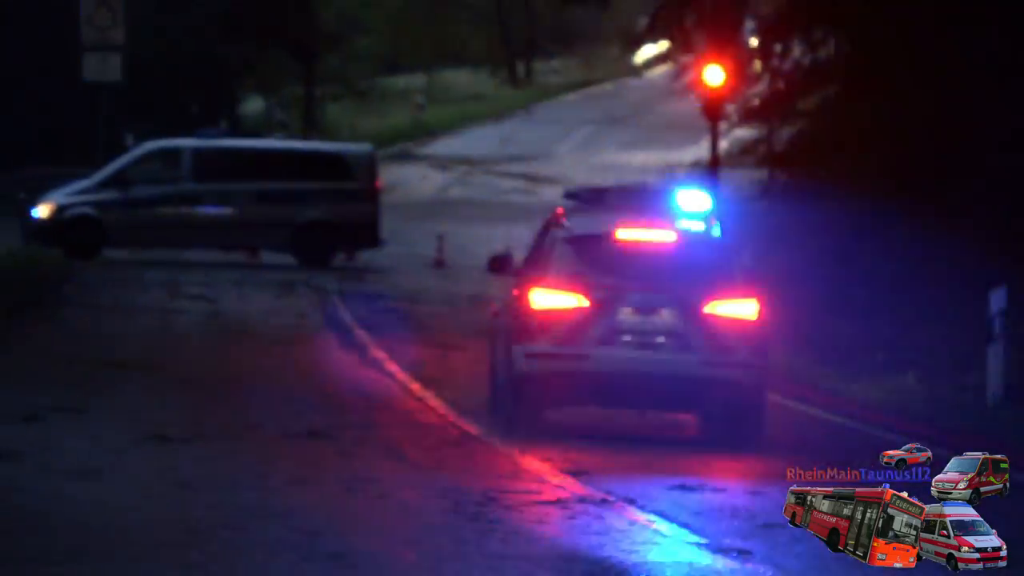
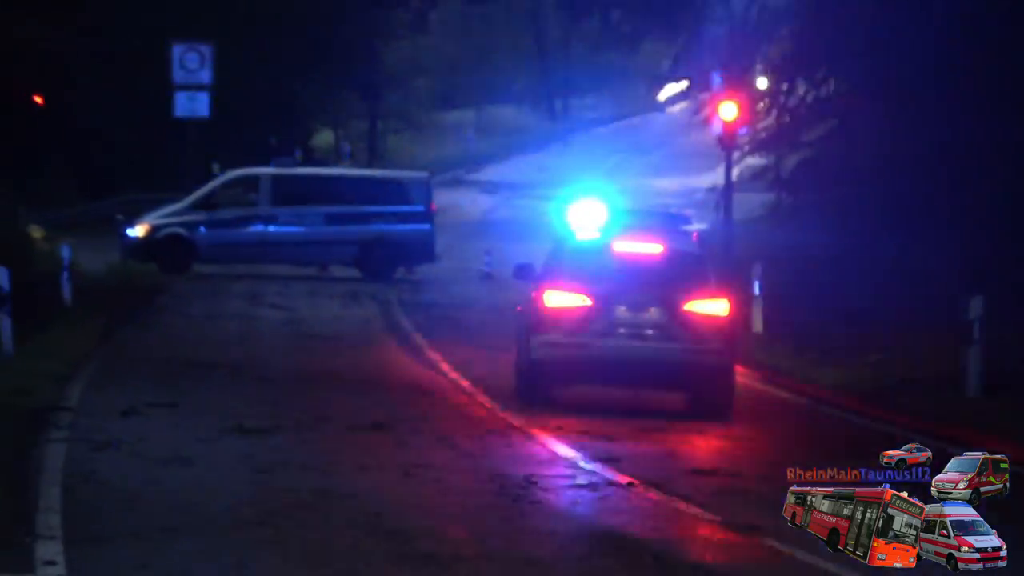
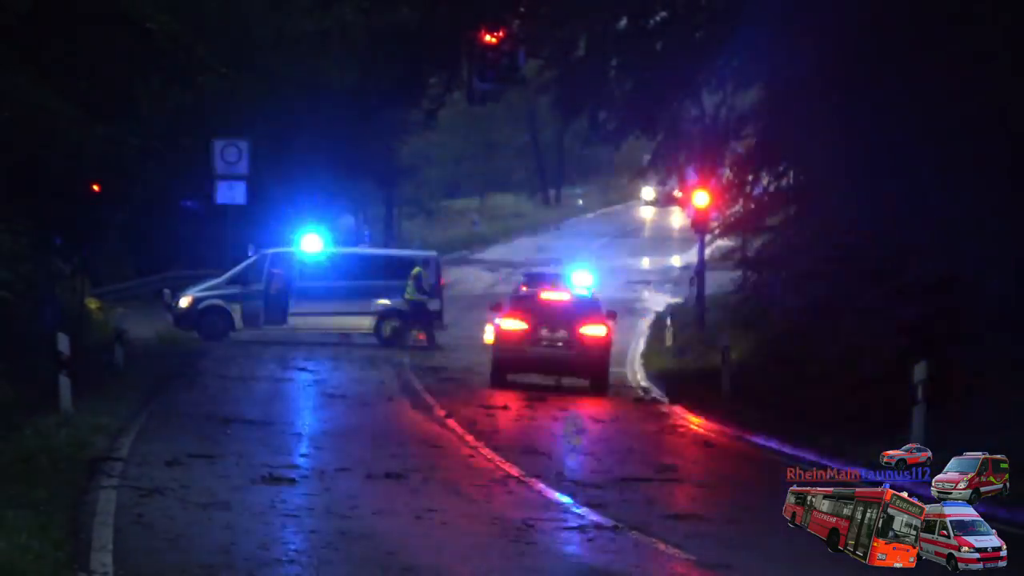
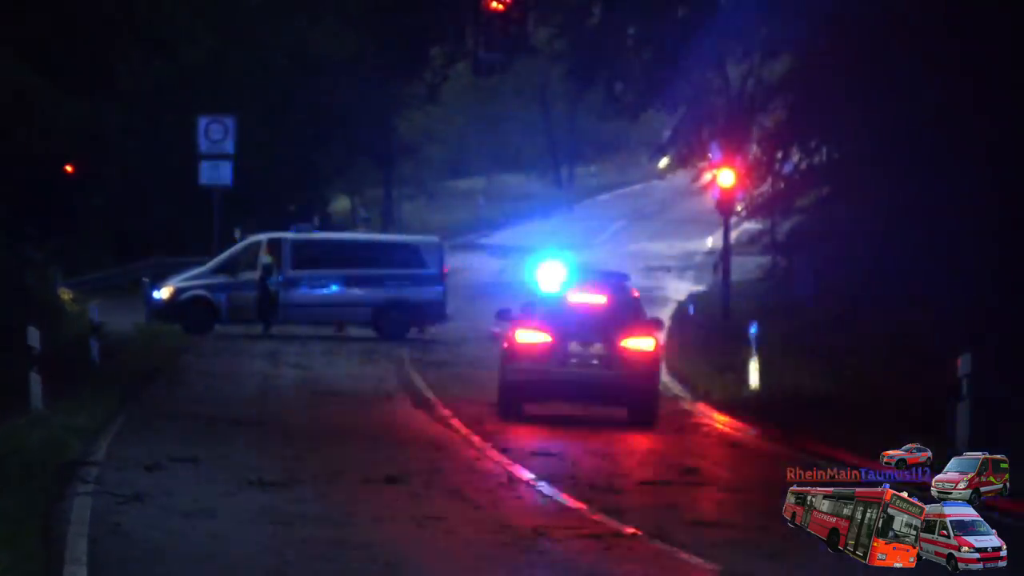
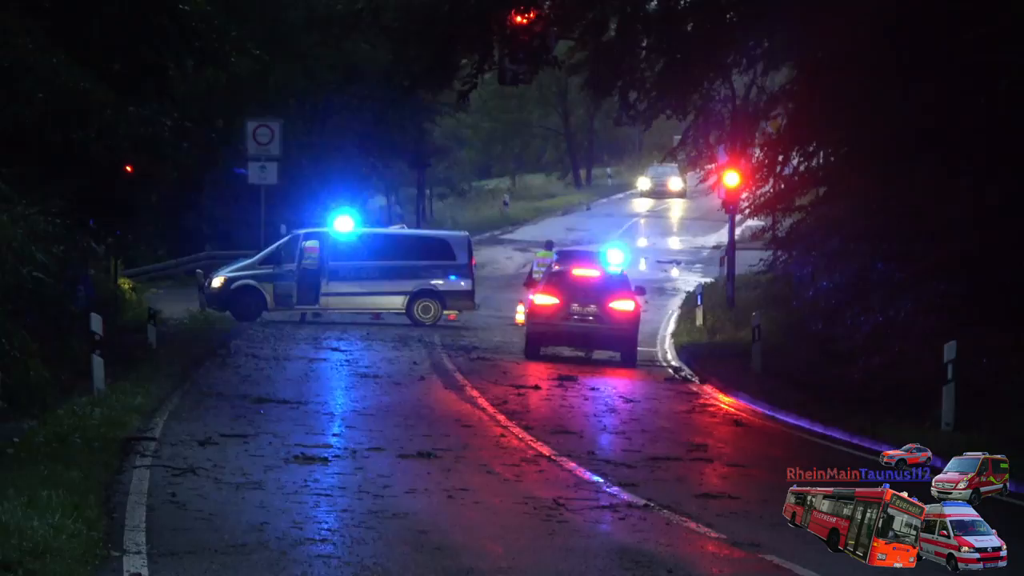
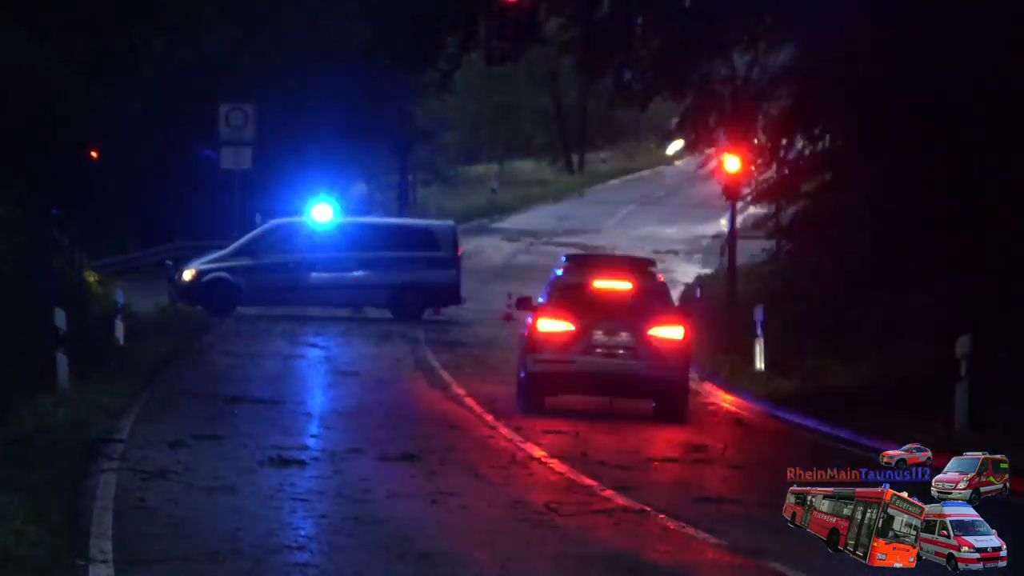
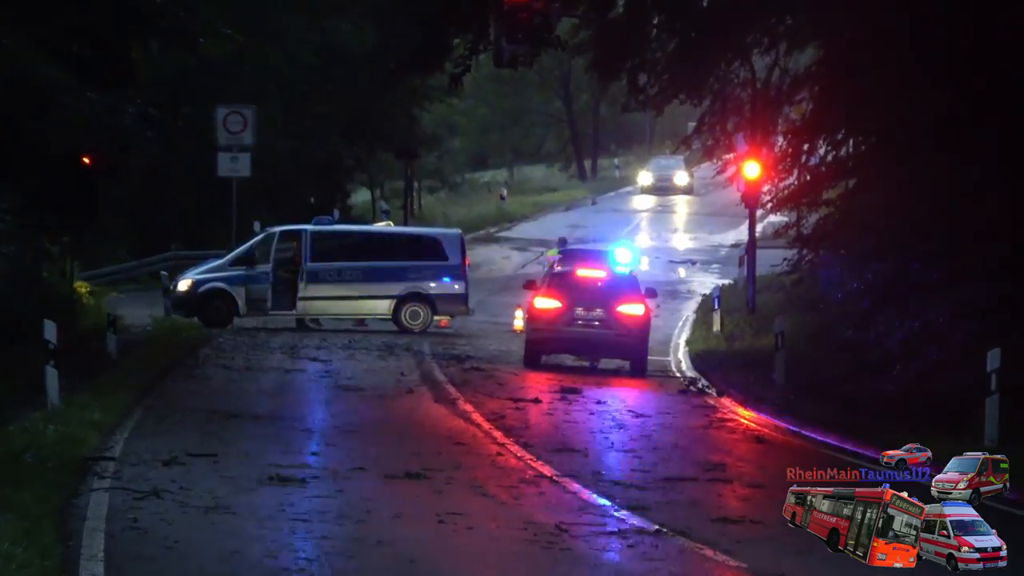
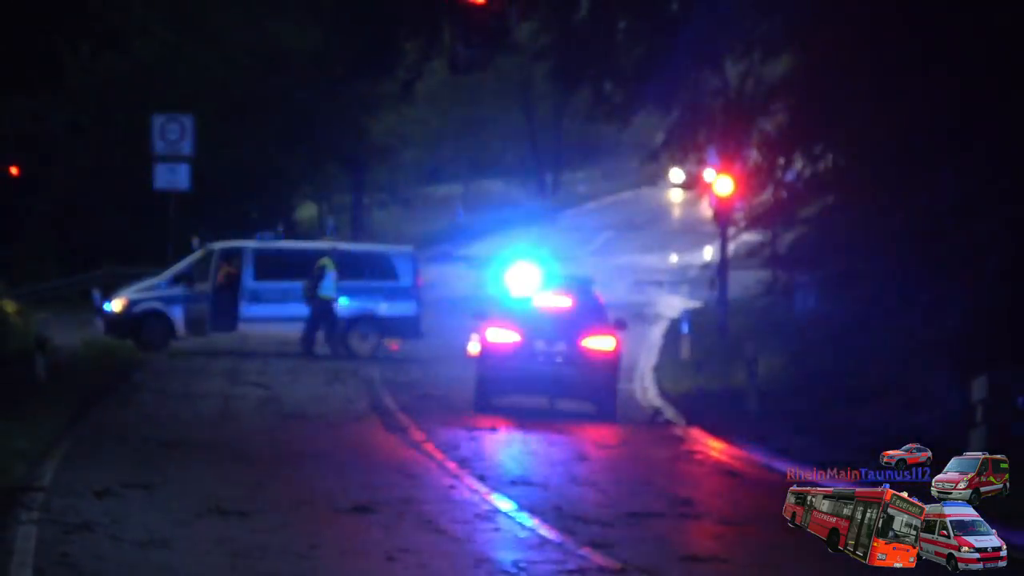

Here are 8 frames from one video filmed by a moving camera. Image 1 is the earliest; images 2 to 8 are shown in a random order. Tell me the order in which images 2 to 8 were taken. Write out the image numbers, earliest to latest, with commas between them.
2, 6, 4, 8, 3, 5, 7
